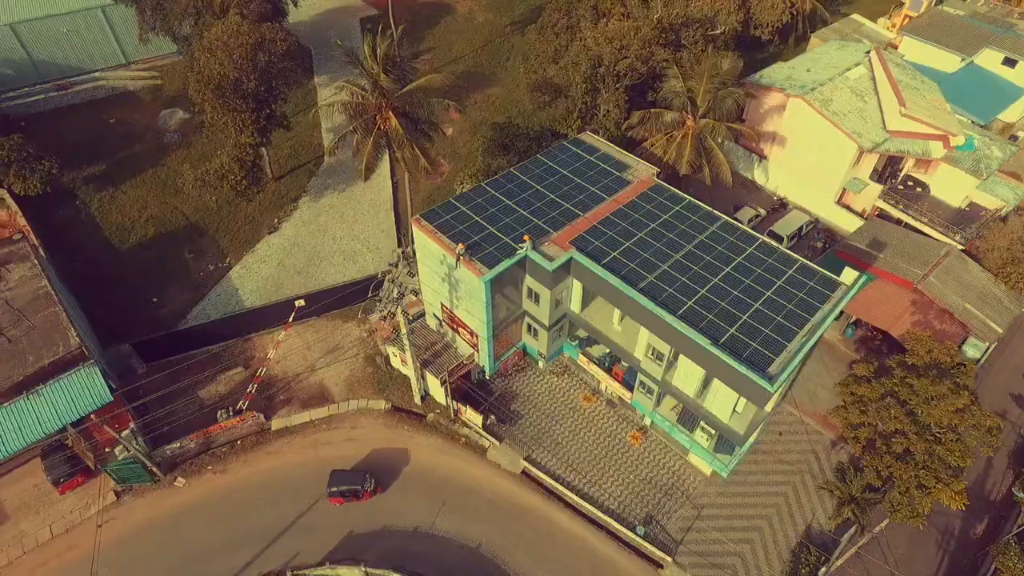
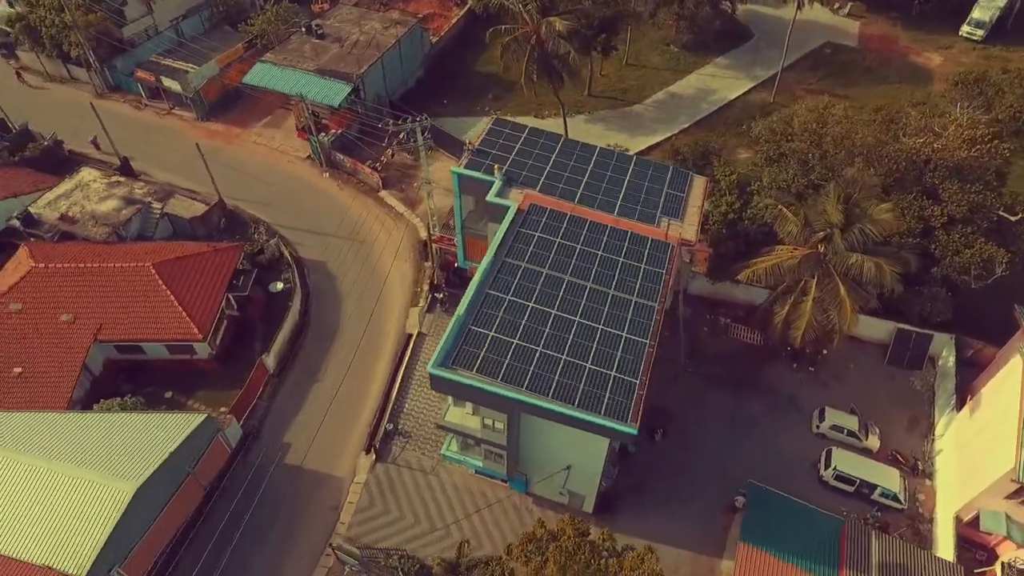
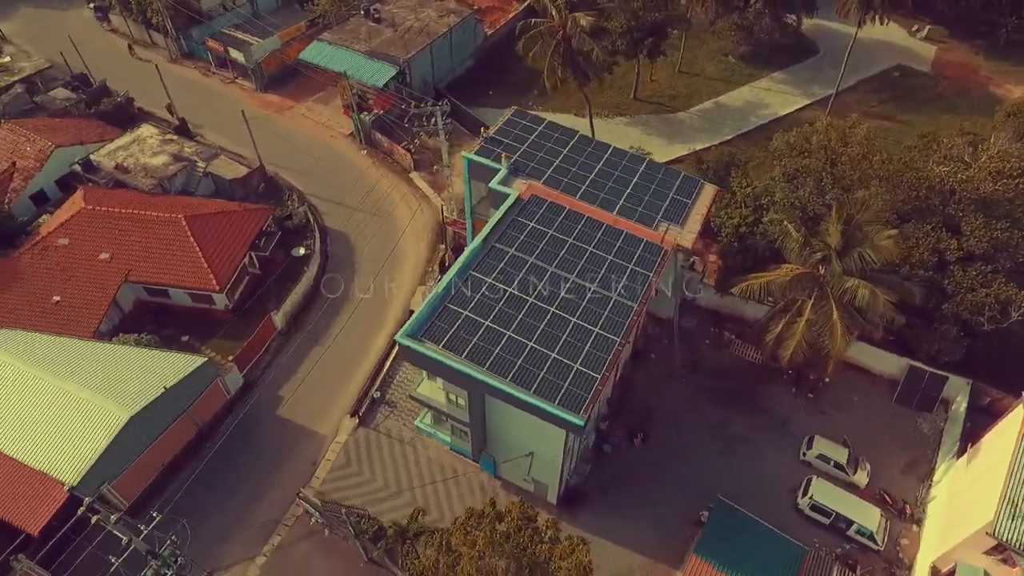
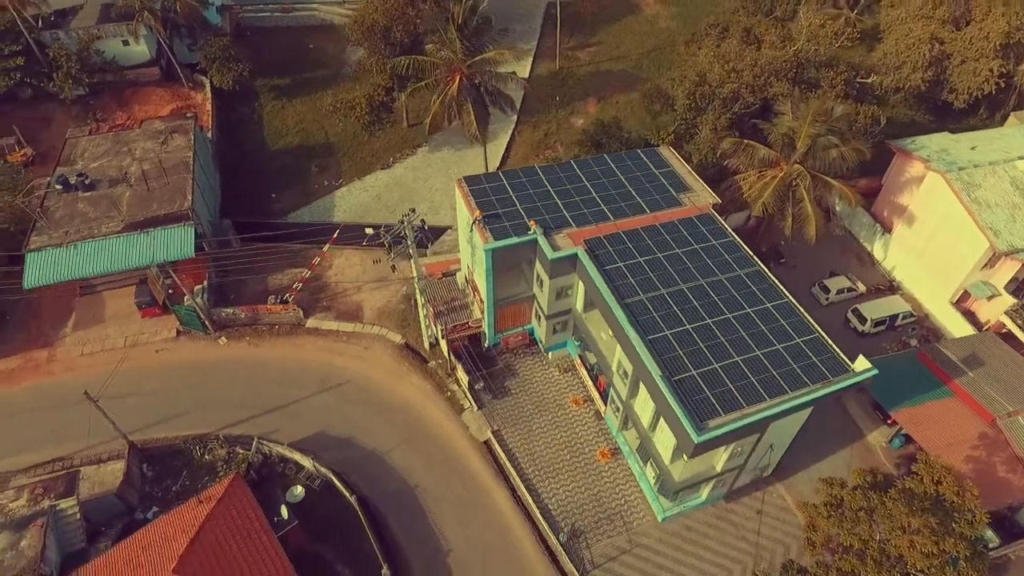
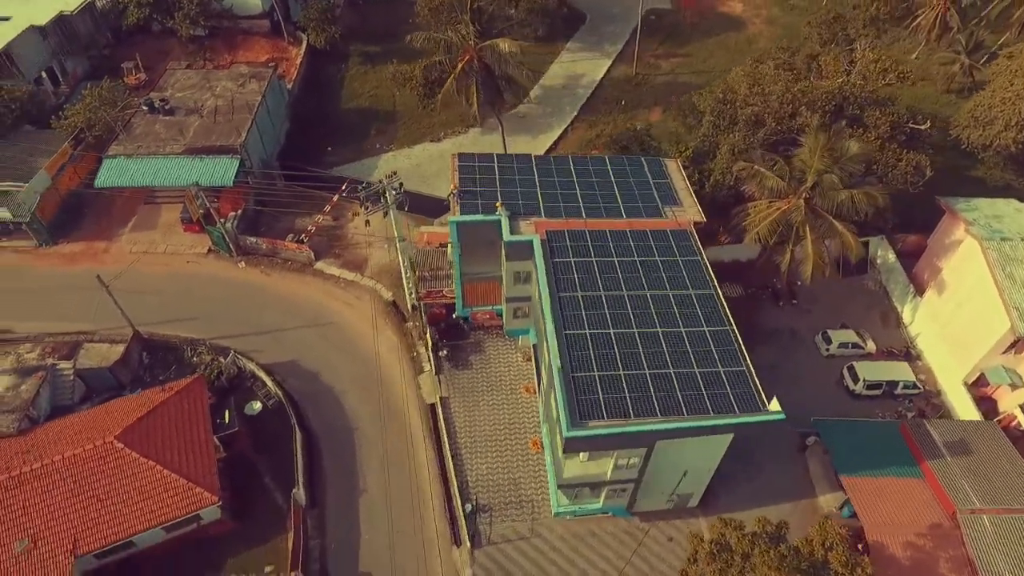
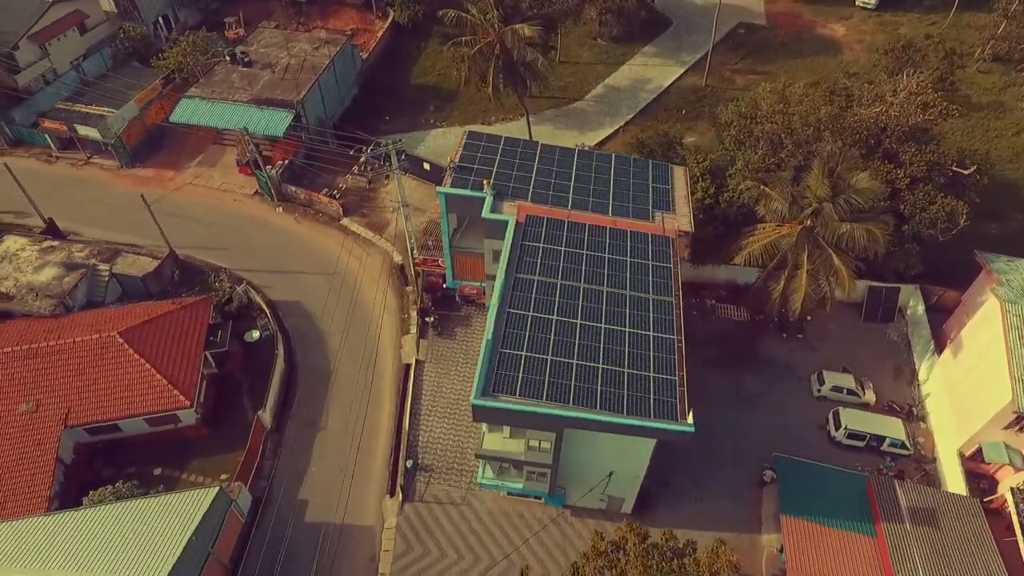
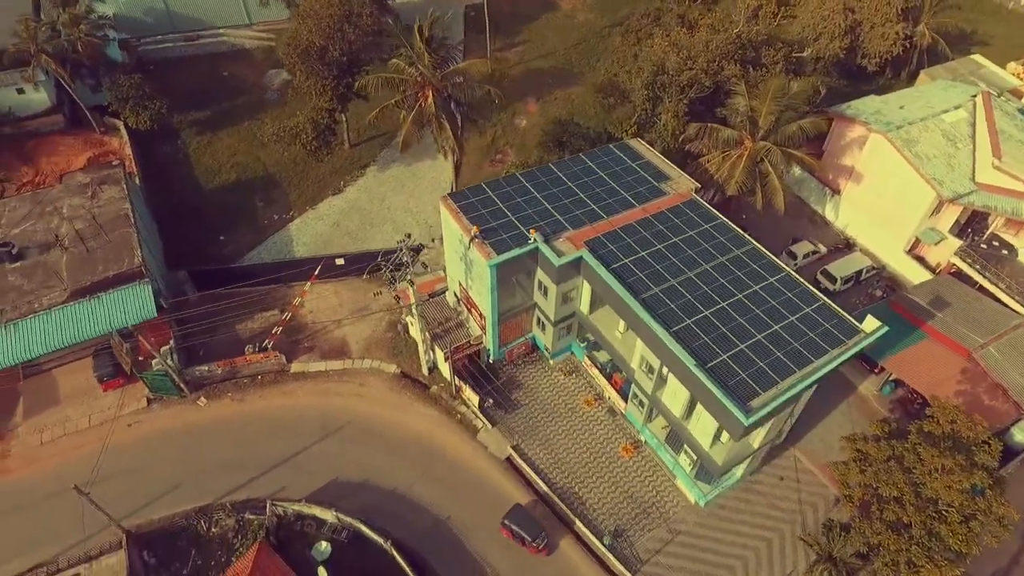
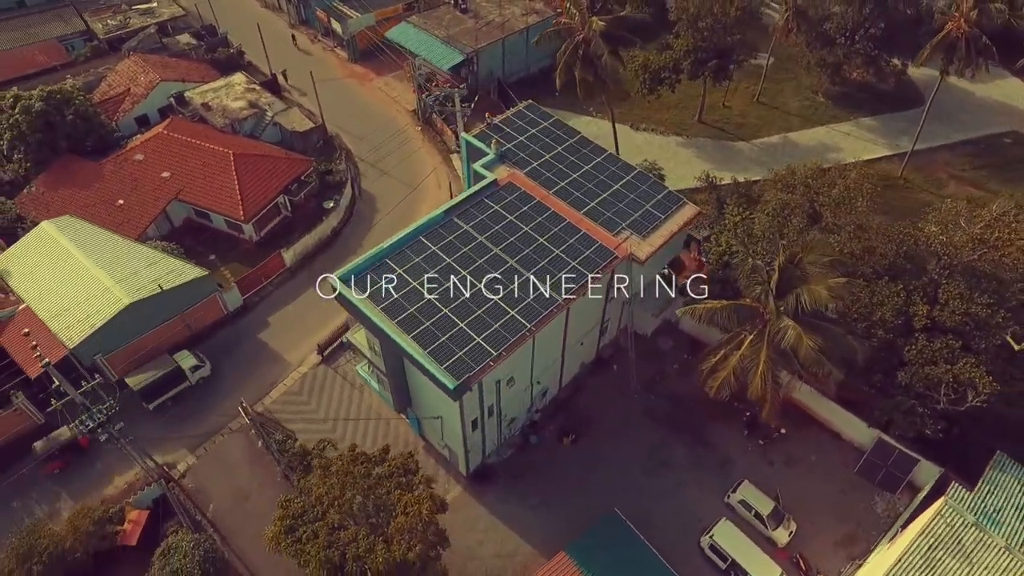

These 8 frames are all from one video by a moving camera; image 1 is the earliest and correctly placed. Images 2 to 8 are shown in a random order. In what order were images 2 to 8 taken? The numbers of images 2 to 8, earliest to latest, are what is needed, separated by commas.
7, 4, 5, 6, 2, 3, 8
